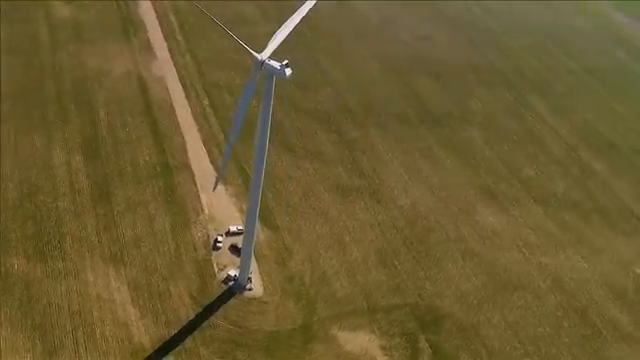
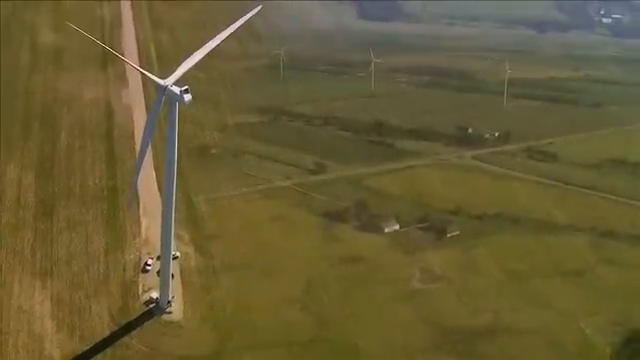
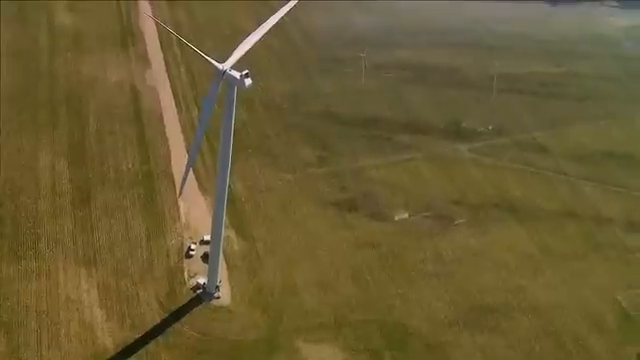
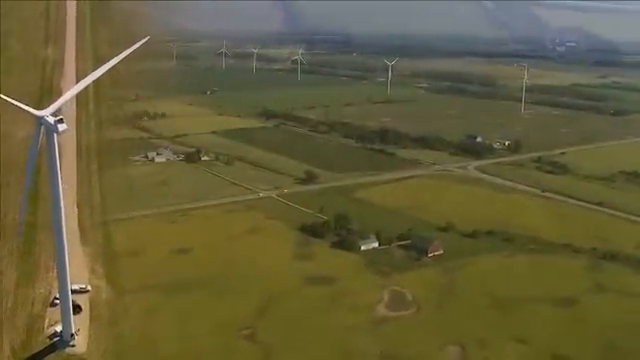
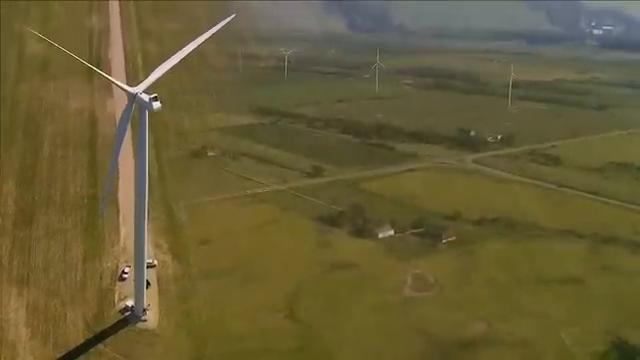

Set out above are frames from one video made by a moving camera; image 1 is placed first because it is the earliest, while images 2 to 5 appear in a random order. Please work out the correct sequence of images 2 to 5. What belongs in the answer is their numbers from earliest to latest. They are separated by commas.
3, 2, 5, 4
